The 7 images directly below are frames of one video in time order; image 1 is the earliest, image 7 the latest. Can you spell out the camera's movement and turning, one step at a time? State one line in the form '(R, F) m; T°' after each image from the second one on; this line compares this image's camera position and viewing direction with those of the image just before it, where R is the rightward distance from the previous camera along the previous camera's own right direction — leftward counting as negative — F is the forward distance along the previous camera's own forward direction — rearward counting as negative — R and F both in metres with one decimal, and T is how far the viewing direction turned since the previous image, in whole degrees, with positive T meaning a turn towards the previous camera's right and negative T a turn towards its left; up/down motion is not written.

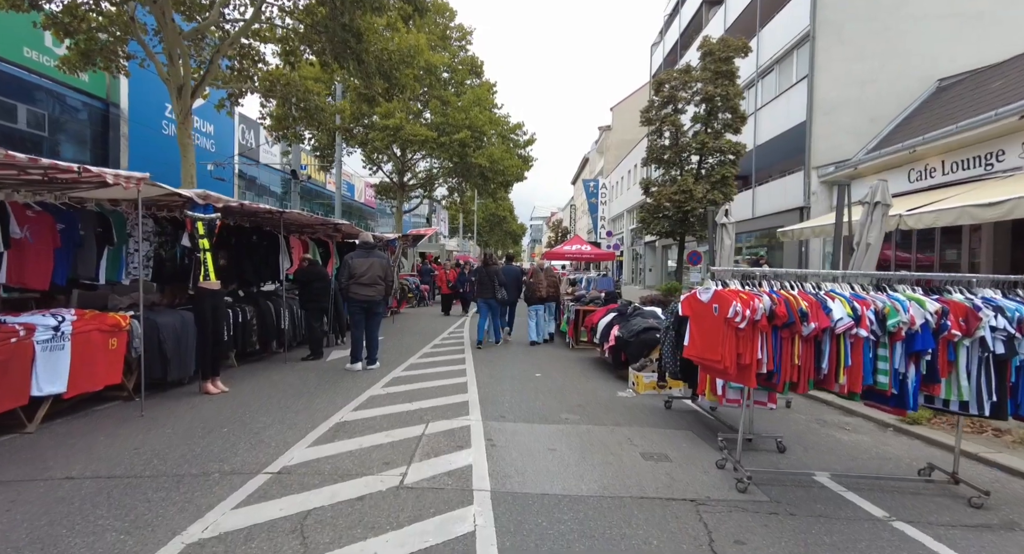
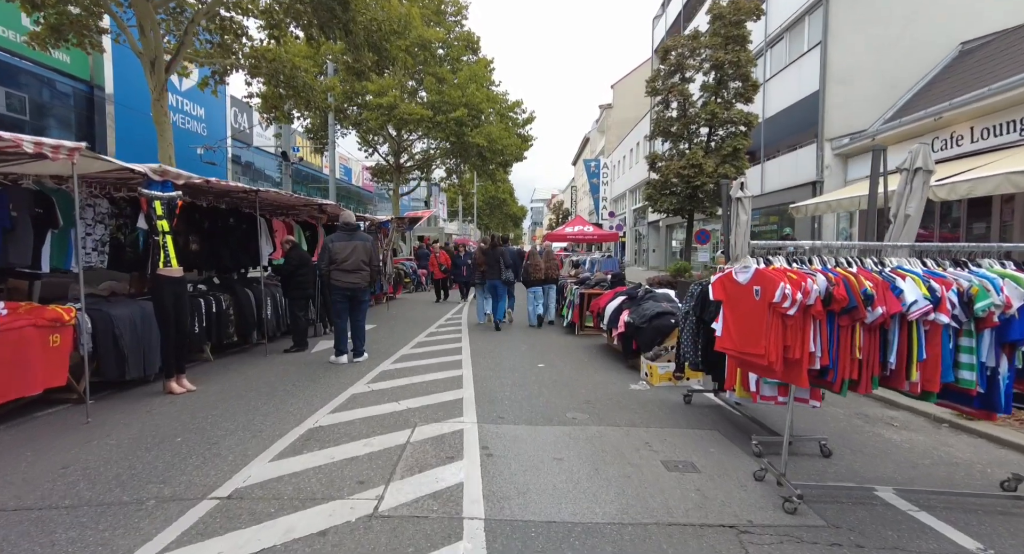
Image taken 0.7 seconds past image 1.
(0.0, +0.7) m; 0°
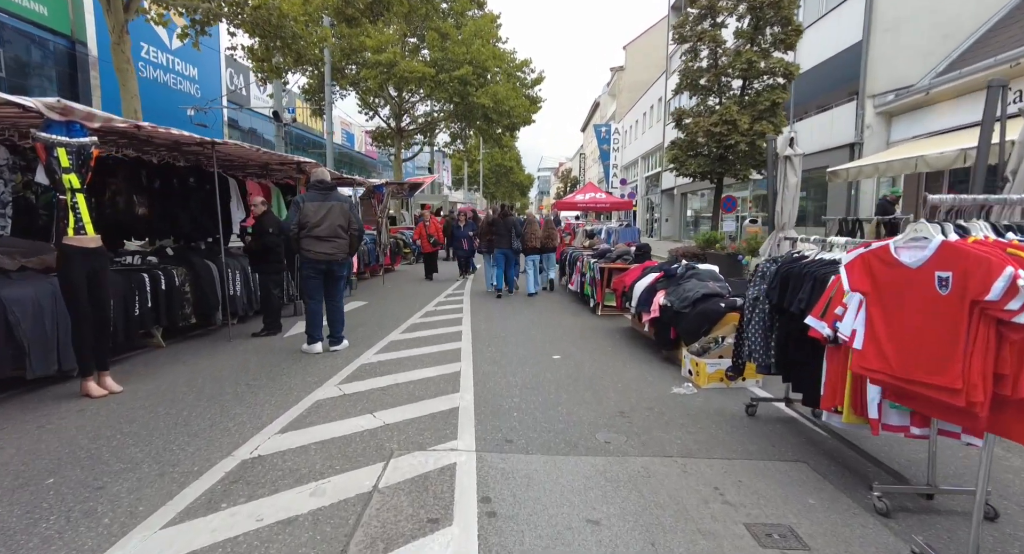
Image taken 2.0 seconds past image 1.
(0.0, +1.4) m; -1°
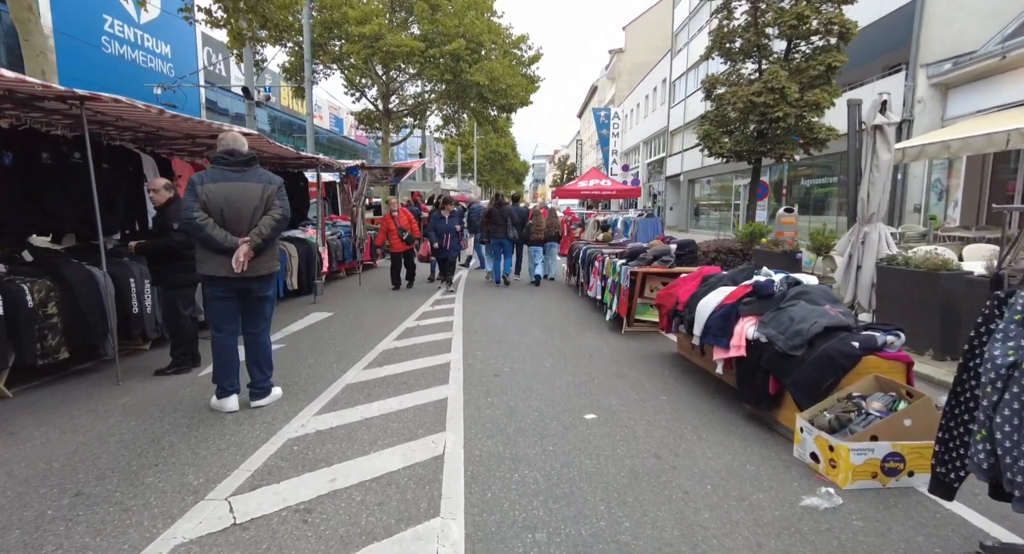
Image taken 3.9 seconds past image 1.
(-0.1, +2.1) m; +1°
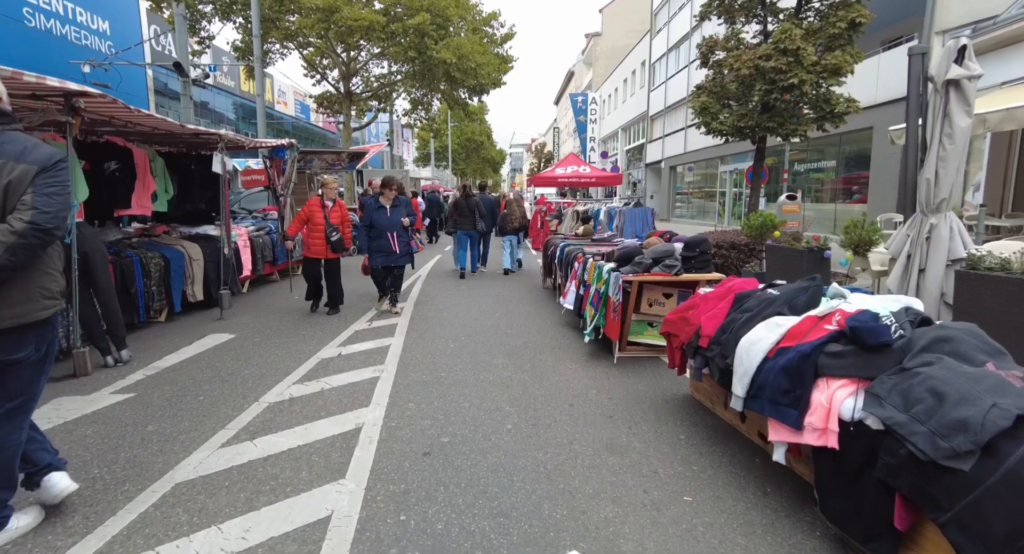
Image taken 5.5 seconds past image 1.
(+0.3, +1.8) m; +2°
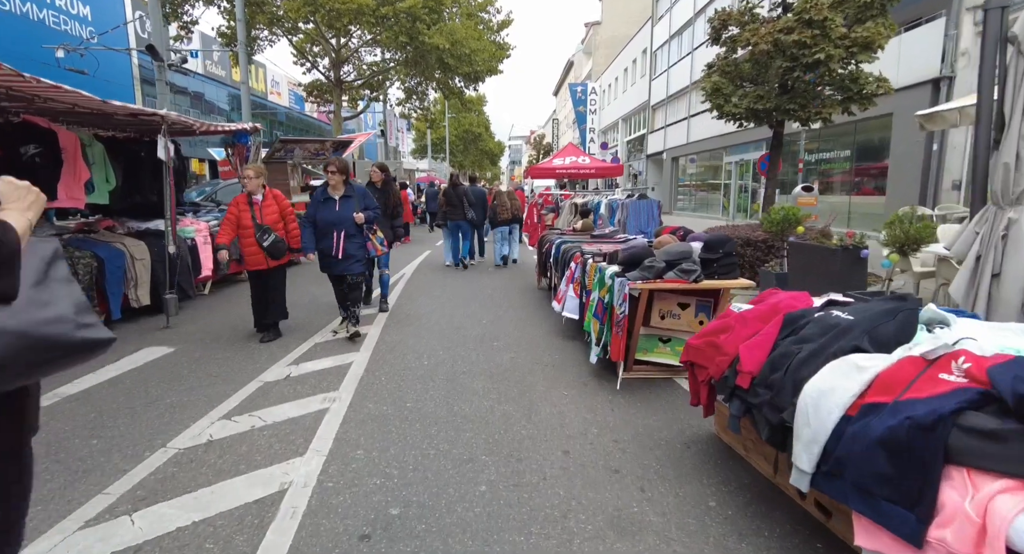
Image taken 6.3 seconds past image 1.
(+0.1, +1.0) m; 0°
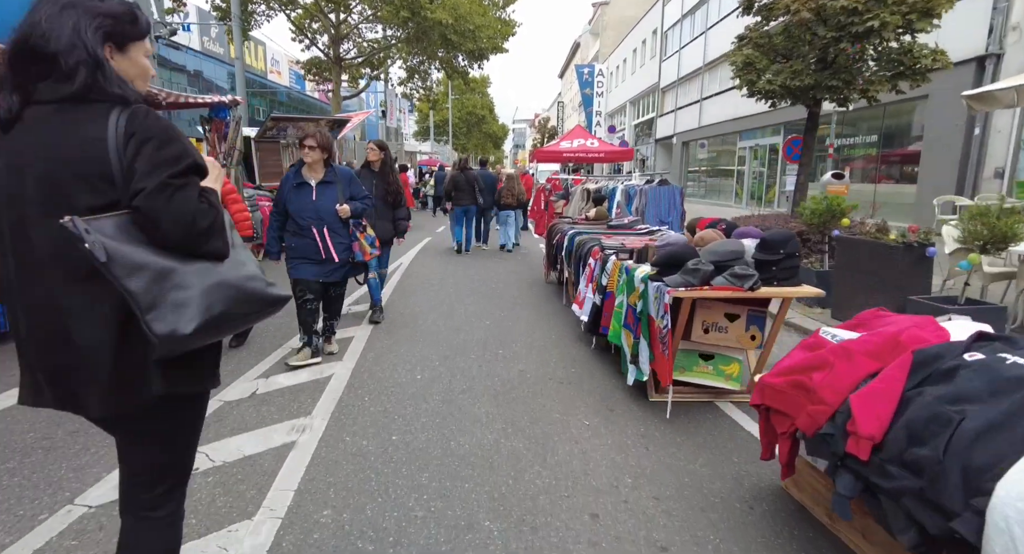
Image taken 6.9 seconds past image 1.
(-0.1, +0.8) m; 0°
